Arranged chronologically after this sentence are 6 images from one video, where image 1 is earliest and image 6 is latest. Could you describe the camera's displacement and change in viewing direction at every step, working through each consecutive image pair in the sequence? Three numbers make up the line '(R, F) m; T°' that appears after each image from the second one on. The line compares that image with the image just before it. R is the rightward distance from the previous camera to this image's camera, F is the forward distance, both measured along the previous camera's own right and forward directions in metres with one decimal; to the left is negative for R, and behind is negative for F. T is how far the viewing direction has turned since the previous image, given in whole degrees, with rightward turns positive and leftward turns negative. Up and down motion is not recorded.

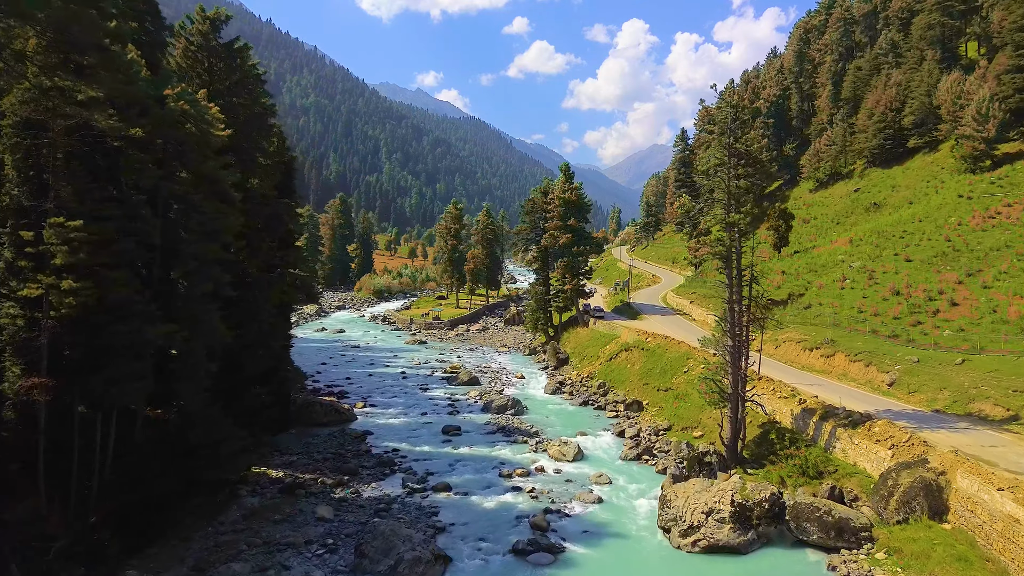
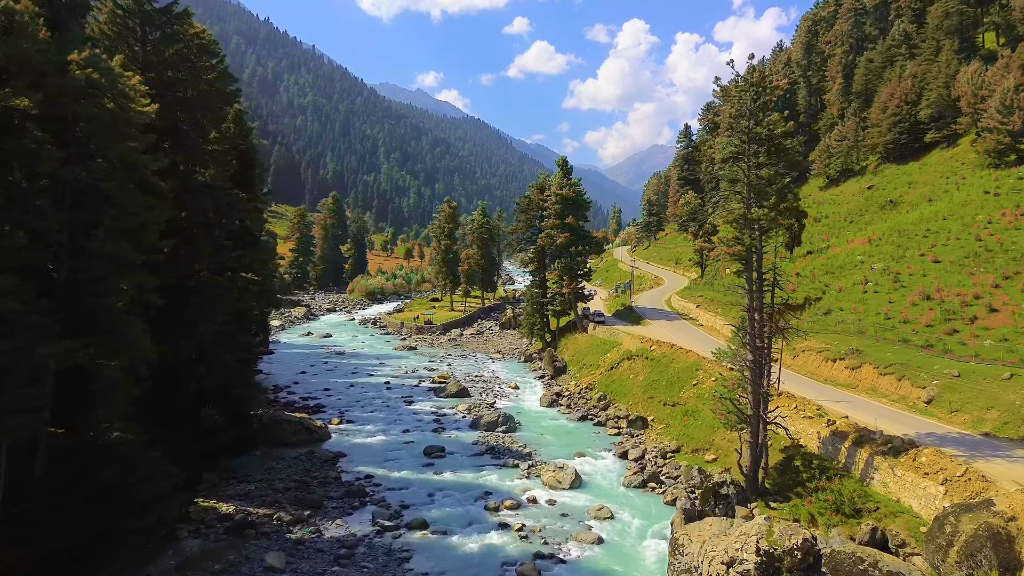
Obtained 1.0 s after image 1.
(+0.4, +3.2) m; 0°
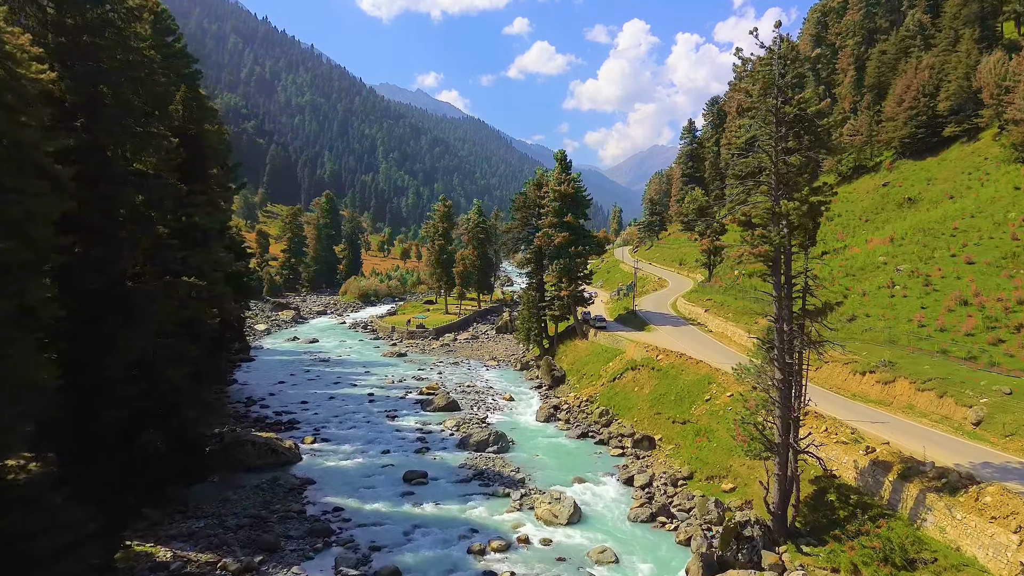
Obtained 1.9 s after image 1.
(+0.3, +3.1) m; 0°
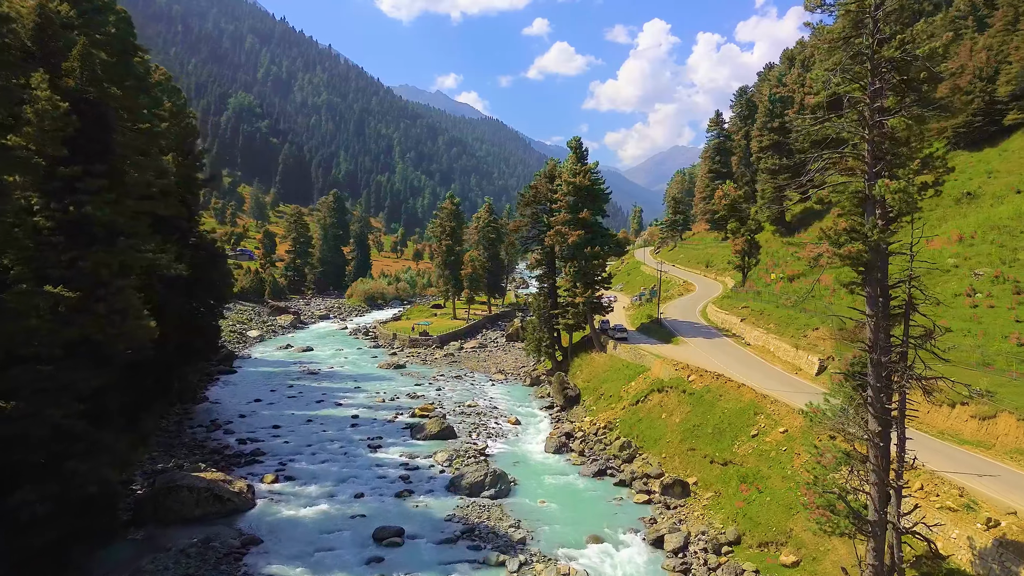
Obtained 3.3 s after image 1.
(+0.6, +5.0) m; -1°
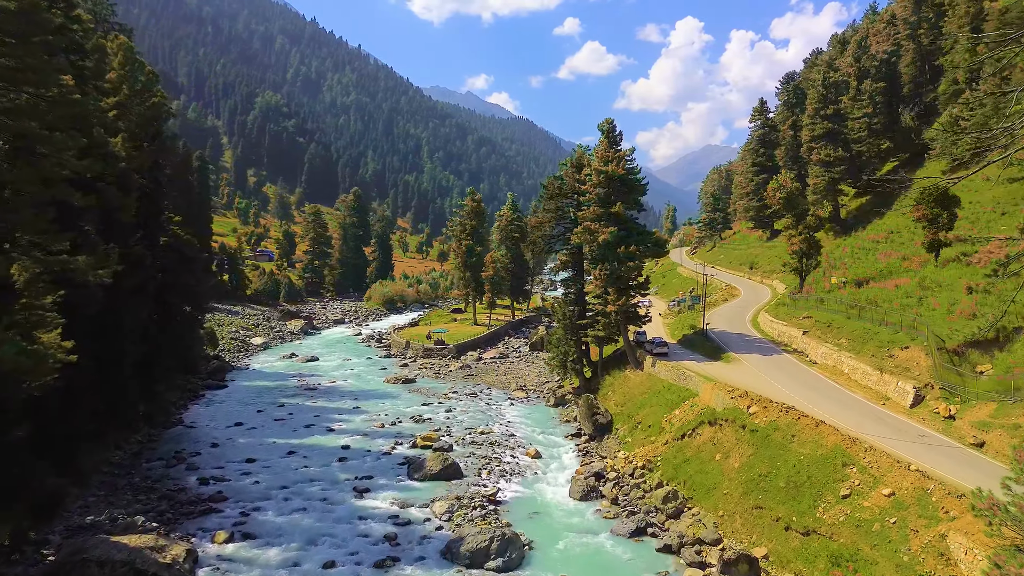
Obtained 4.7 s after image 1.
(+0.4, +5.1) m; -2°
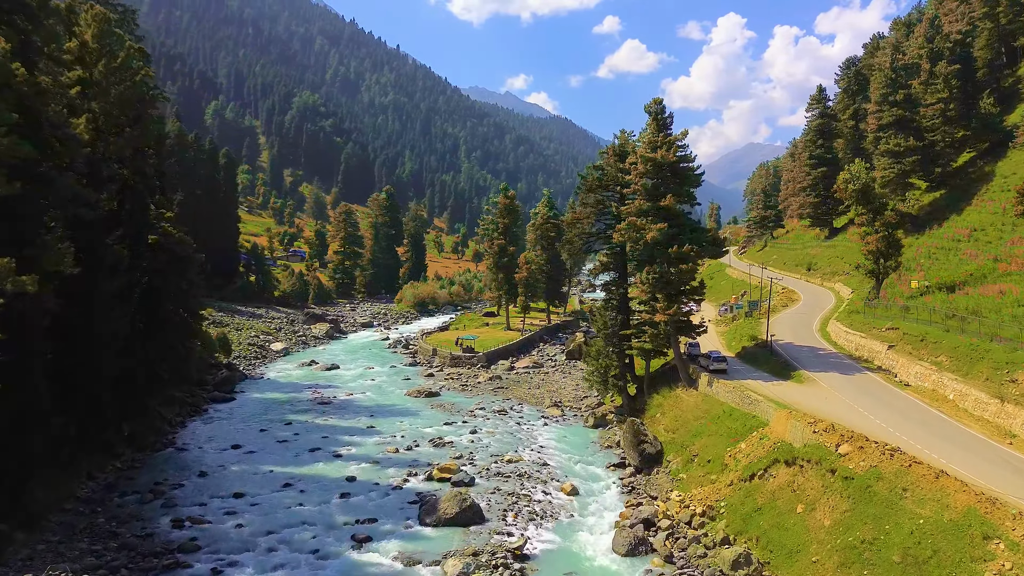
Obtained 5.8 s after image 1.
(+0.2, +4.0) m; -3°
